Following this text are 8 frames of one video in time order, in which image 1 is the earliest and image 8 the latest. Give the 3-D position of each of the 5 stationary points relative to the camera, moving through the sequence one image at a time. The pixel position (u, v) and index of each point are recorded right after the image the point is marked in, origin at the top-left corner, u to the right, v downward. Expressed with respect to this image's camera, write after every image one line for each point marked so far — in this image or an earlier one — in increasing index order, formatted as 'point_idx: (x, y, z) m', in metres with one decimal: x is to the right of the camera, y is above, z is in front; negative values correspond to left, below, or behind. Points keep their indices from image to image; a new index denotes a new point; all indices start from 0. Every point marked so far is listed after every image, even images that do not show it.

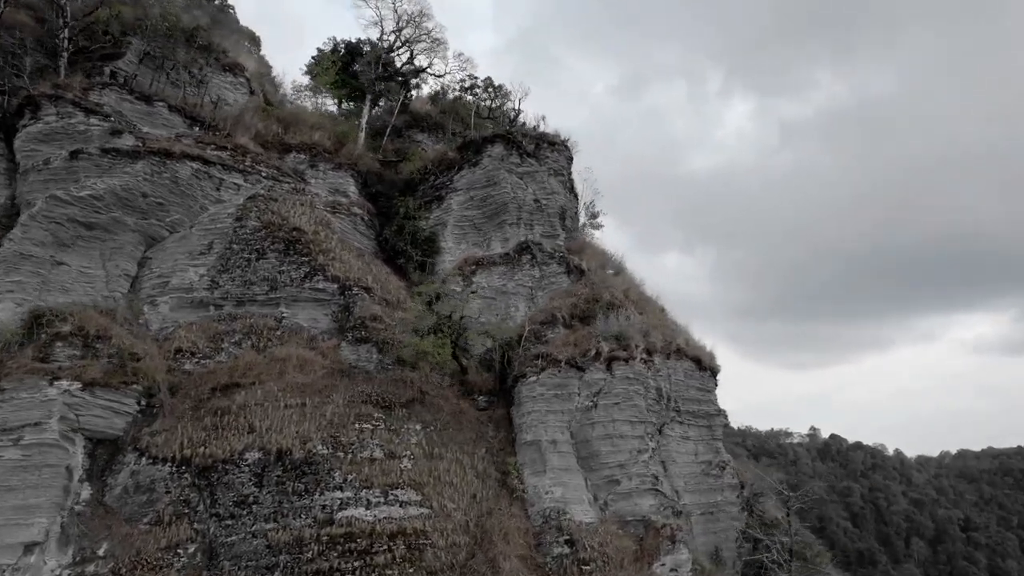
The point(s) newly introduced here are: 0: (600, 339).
0: (+1.9, -1.2, +16.3) m
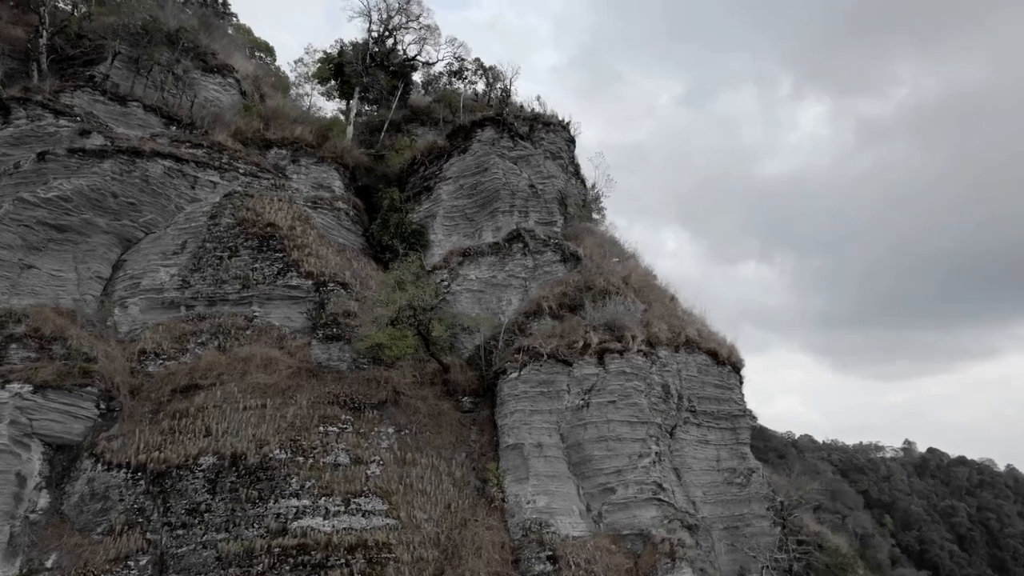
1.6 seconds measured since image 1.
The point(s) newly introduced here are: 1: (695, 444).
0: (+1.5, -0.9, +14.6) m
1: (+4.5, -3.8, +15.6) m
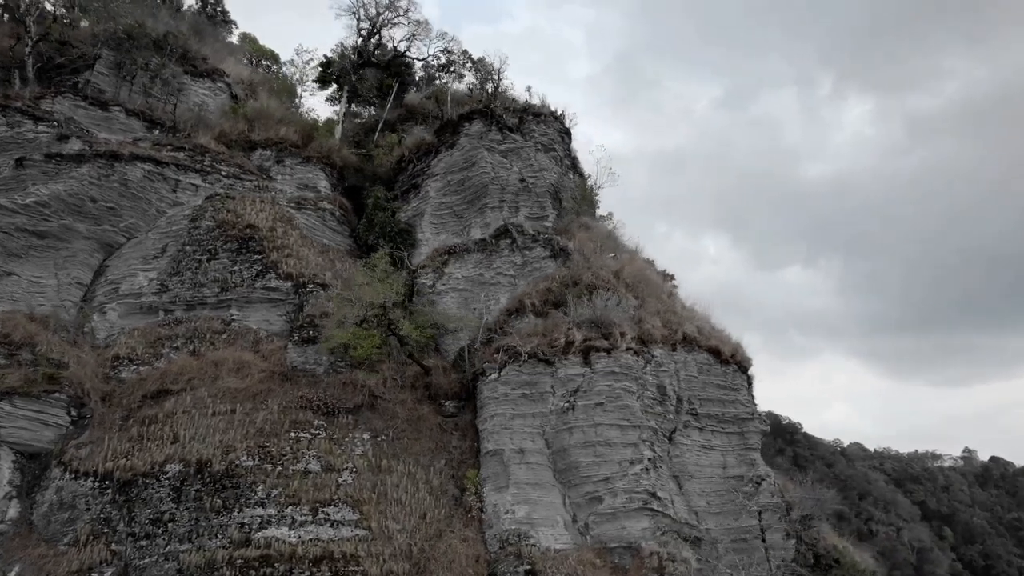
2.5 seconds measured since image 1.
0: (+1.2, -0.8, +13.7) m
1: (+4.2, -3.7, +14.5) m
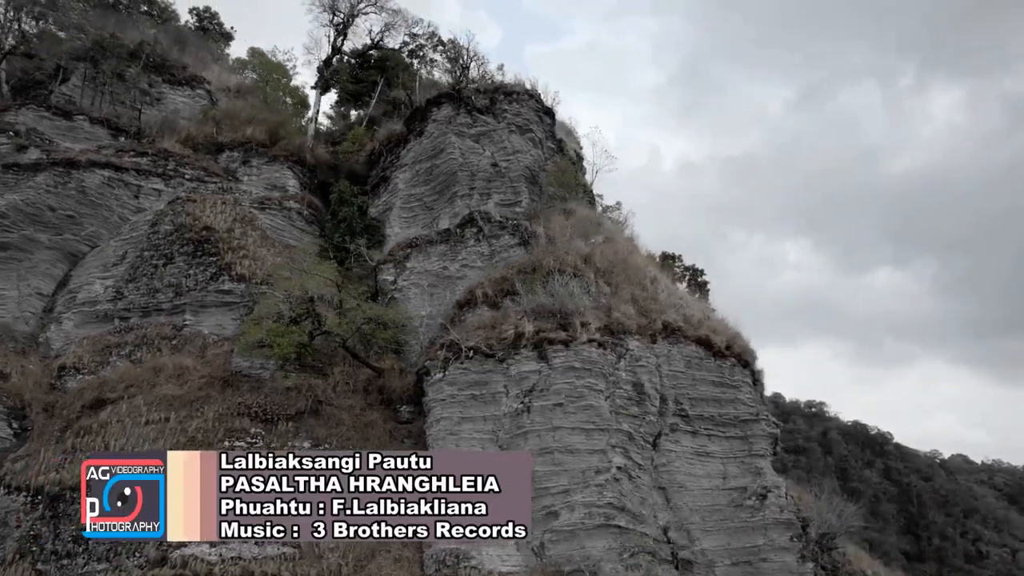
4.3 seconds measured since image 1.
0: (+0.2, -0.5, +12.2) m
1: (+3.5, -3.3, +12.5) m
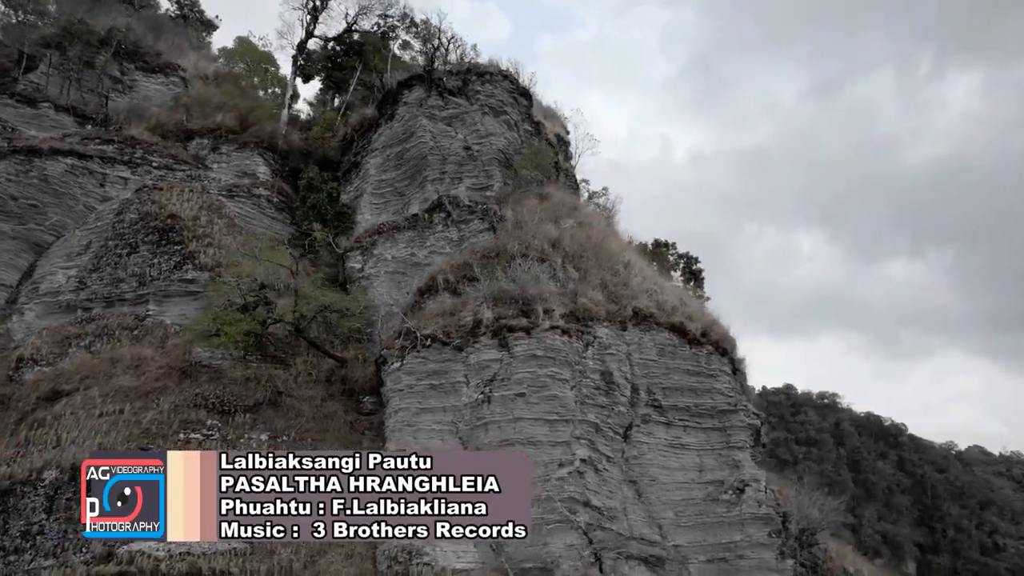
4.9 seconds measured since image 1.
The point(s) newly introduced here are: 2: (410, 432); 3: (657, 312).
0: (-0.5, -0.3, +11.7) m
1: (+2.8, -3.0, +11.9) m
2: (-1.7, -2.5, +11.1) m
3: (+2.8, -0.5, +12.5) m
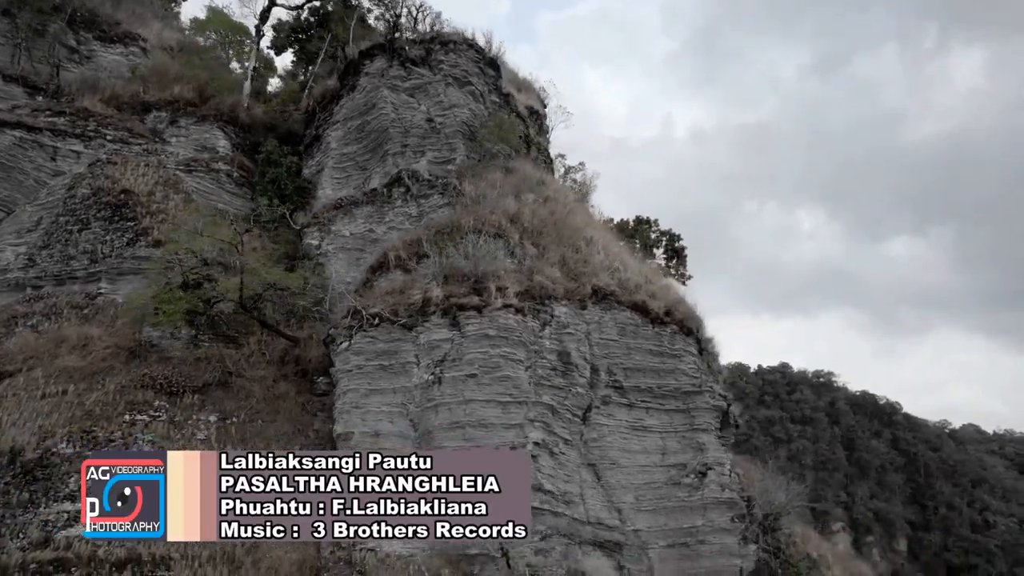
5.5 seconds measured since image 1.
0: (-1.3, +0.1, +11.2) m
1: (+2.0, -2.6, +11.6) m
2: (-2.5, -2.1, +10.7) m
3: (+2.0, 0.0, +12.1) m
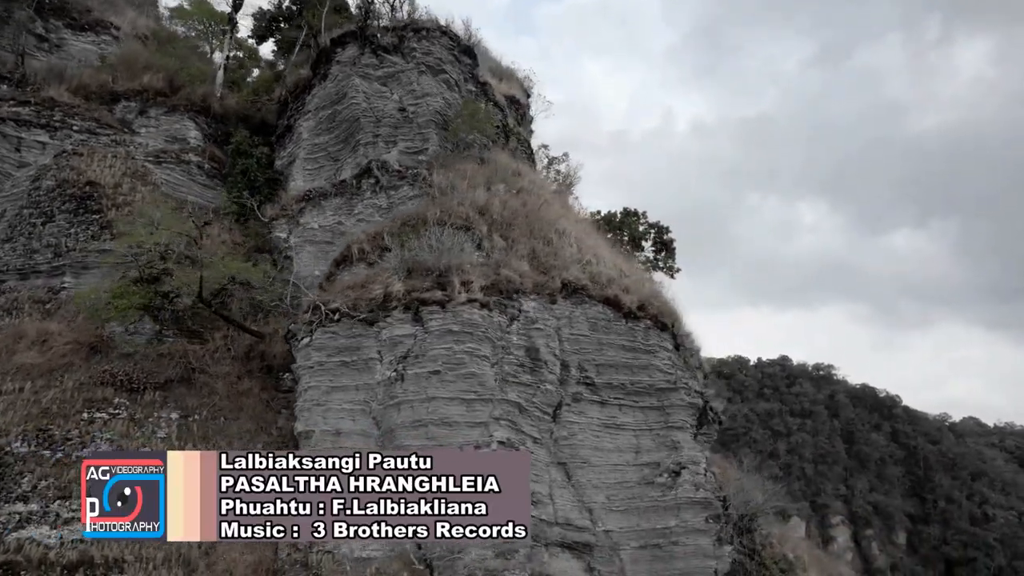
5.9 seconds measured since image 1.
0: (-1.8, +0.2, +10.9) m
1: (+1.5, -2.5, +11.3) m
2: (-3.1, -2.0, +10.4) m
3: (+1.5, +0.1, +11.7) m
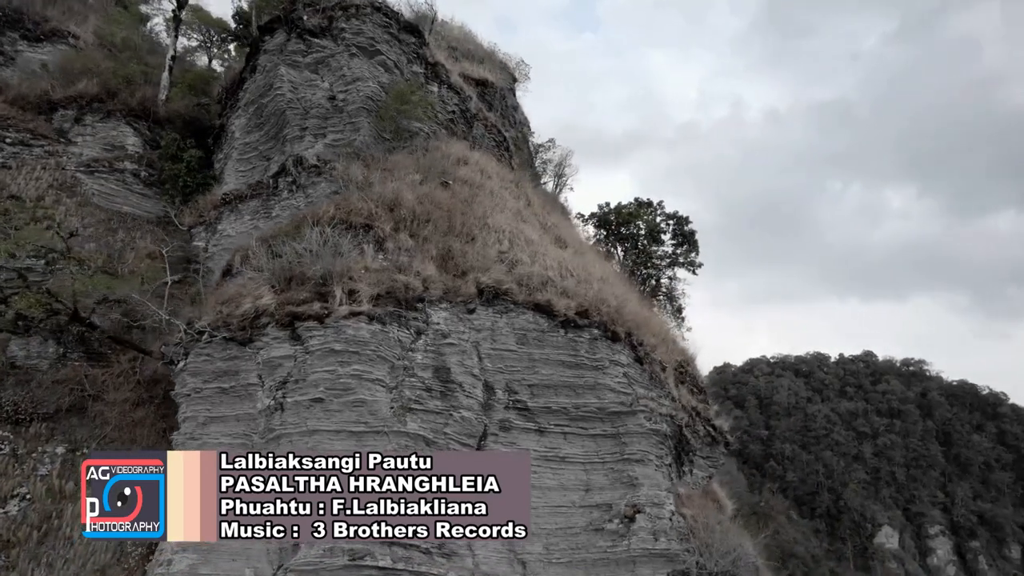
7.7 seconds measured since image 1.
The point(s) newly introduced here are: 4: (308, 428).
0: (-3.2, +0.1, +9.3) m
1: (+0.2, -2.6, +9.3) m
2: (-4.4, -2.2, +8.9) m
3: (+0.2, 0.0, +9.7) m
4: (-2.7, -1.8, +8.5) m
